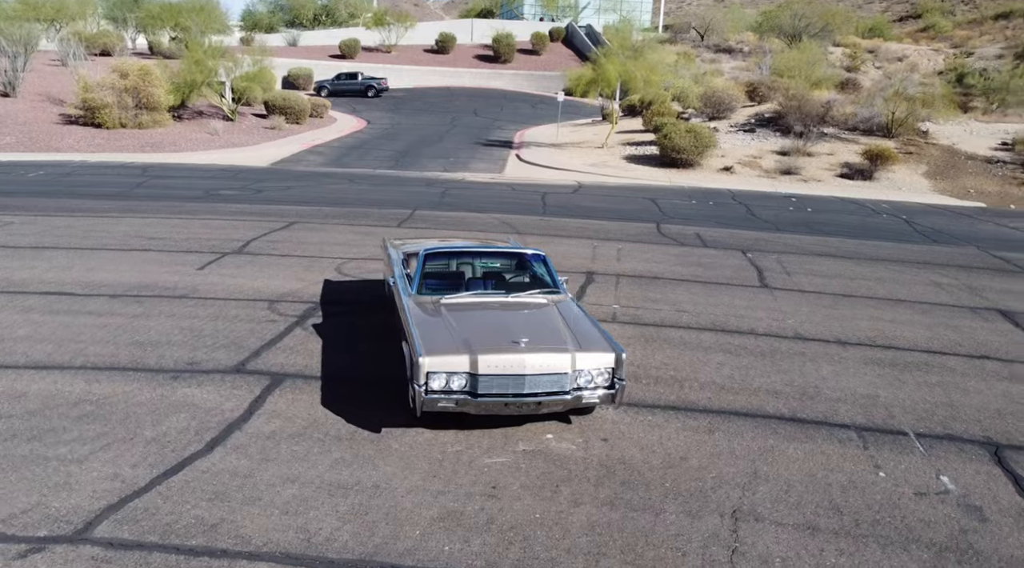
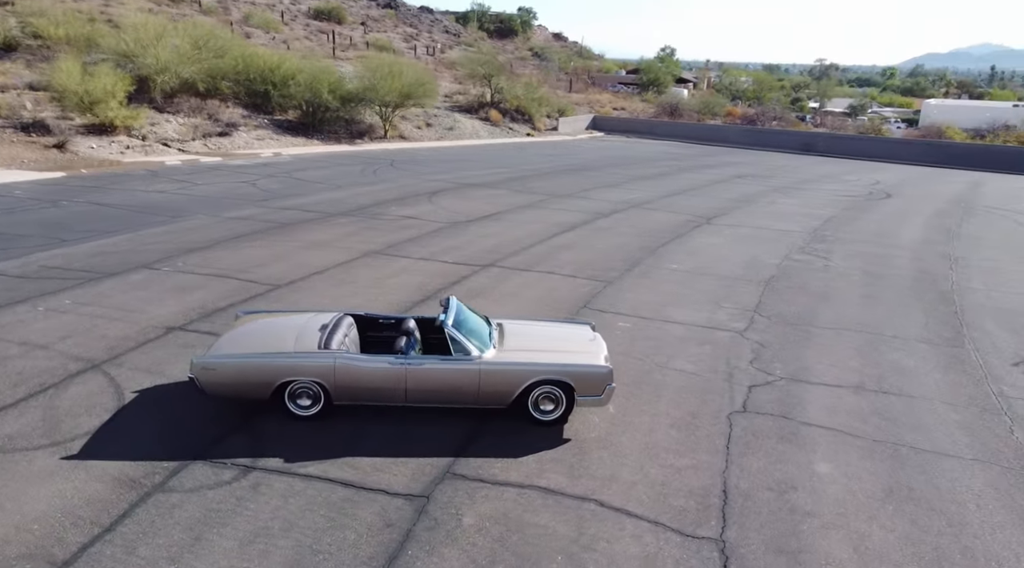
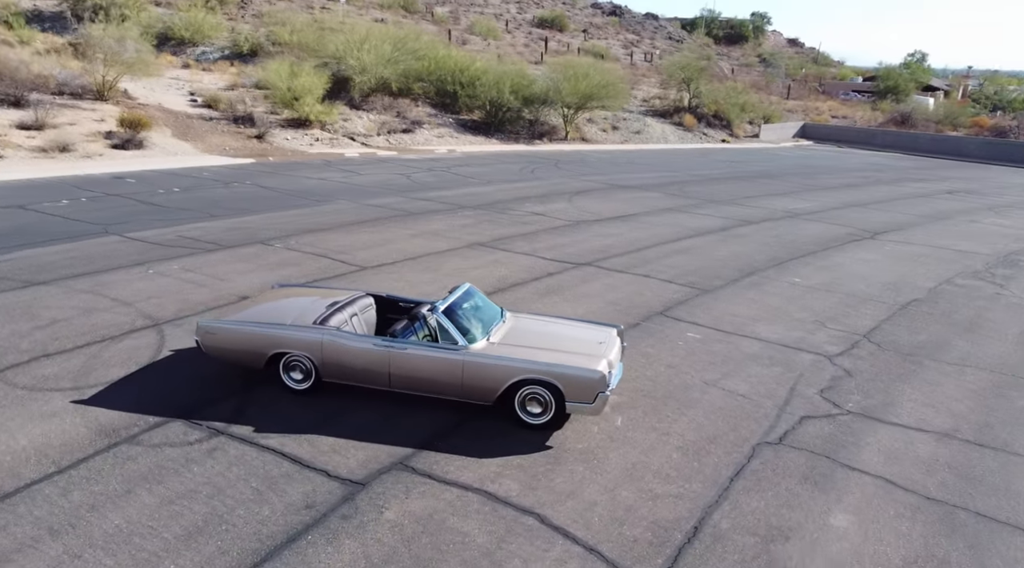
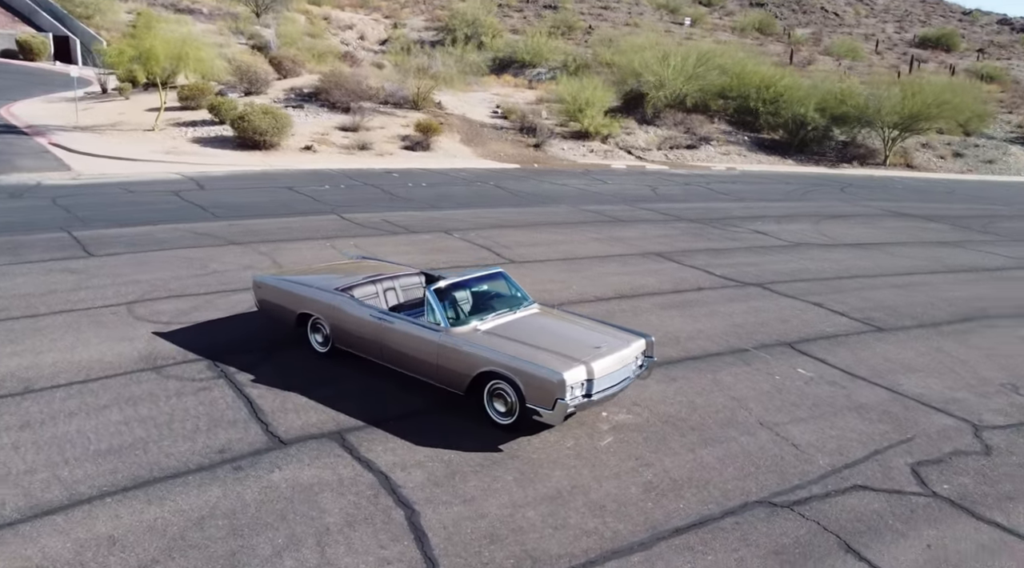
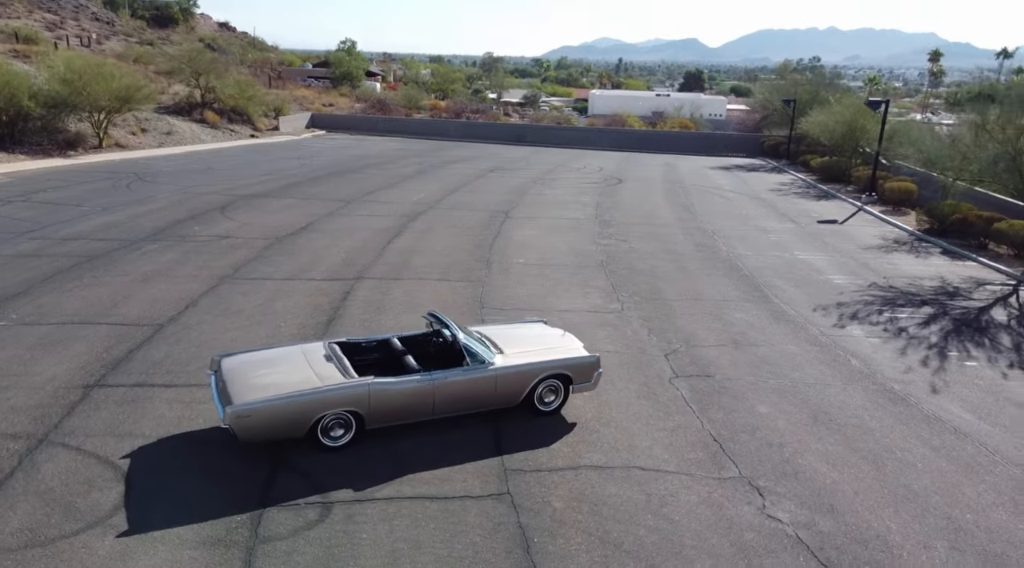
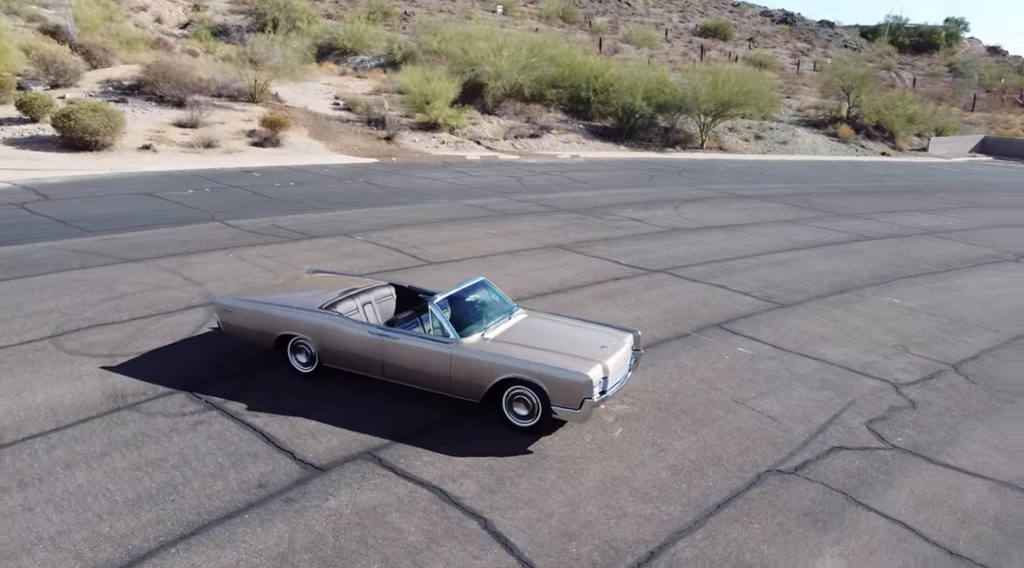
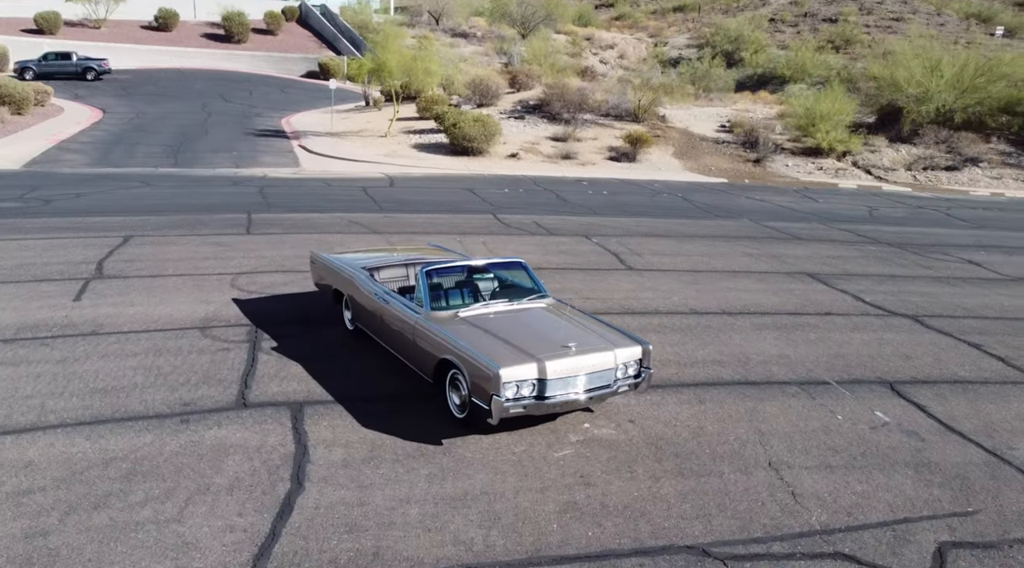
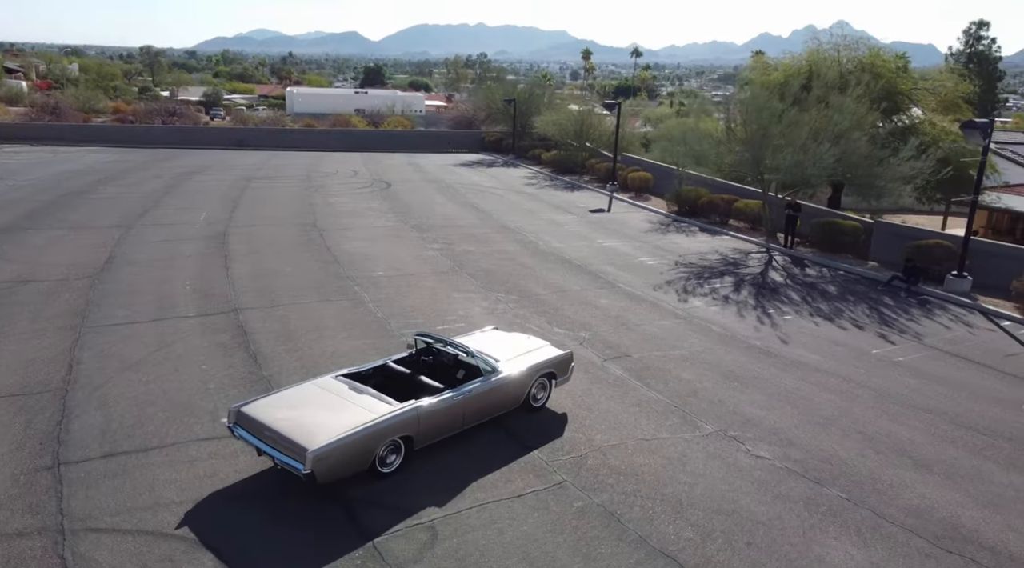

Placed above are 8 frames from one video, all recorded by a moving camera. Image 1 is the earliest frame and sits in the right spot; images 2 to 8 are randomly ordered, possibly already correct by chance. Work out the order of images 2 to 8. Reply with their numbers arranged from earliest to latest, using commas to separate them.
7, 4, 6, 3, 2, 5, 8
